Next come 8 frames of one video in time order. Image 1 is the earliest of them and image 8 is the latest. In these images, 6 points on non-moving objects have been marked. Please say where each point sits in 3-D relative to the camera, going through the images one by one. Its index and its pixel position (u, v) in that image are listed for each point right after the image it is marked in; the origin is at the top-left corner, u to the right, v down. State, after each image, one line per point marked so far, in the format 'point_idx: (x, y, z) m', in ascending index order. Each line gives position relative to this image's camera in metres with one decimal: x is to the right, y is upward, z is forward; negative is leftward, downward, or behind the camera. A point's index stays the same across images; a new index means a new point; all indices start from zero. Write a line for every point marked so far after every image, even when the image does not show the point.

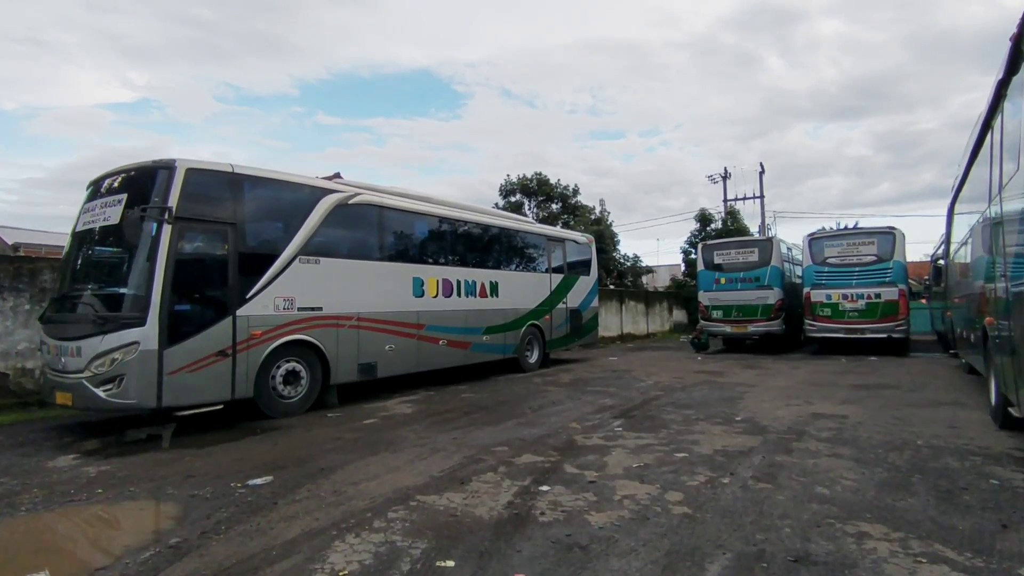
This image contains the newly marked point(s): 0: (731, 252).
0: (+7.4, +1.2, +19.7) m
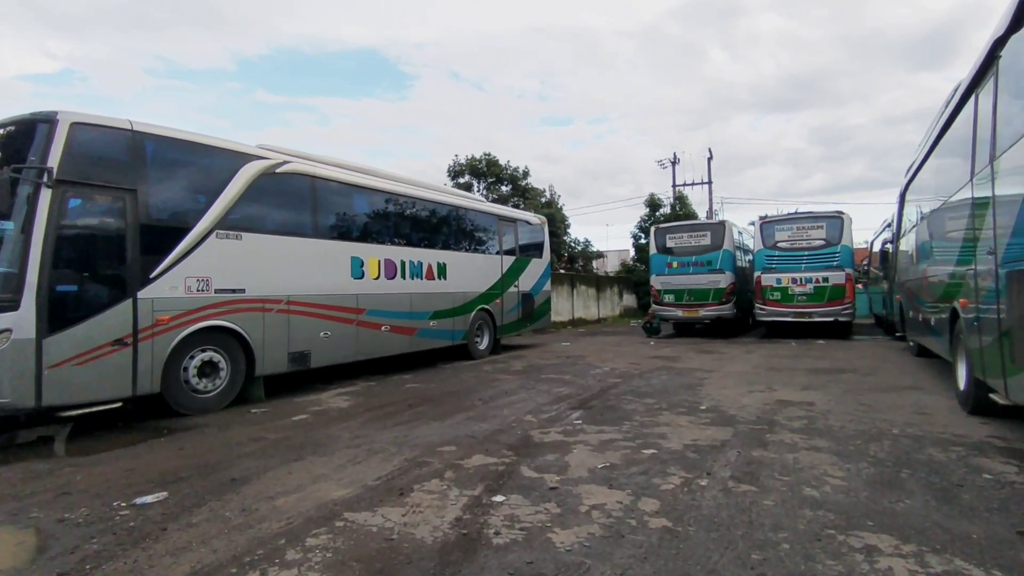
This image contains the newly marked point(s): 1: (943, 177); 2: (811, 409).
0: (+5.7, +1.8, +19.4) m
1: (+7.4, +1.8, +10.0) m
2: (+3.8, -1.6, +7.4) m
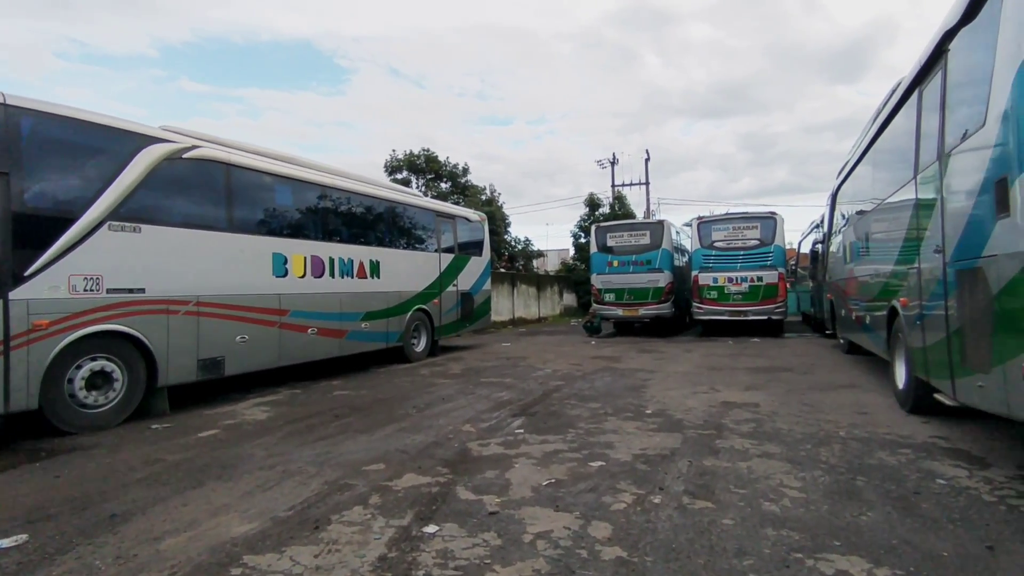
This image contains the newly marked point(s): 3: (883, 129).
0: (+3.7, +1.8, +19.3) m
1: (+6.3, +1.8, +10.1) m
2: (+3.1, -1.5, +7.3) m
3: (+5.9, +2.4, +9.1) m
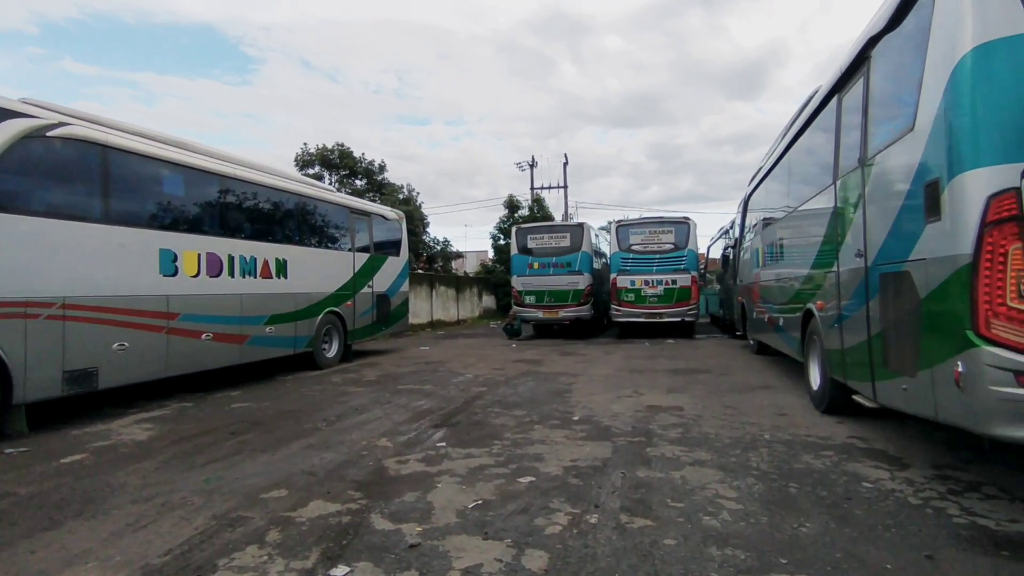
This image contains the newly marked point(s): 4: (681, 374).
0: (+1.1, +1.7, +19.3) m
1: (+5.0, +1.8, +10.5) m
2: (+2.1, -1.6, +7.2) m
3: (+4.6, +2.4, +9.4) m
4: (+3.1, -1.6, +10.5) m
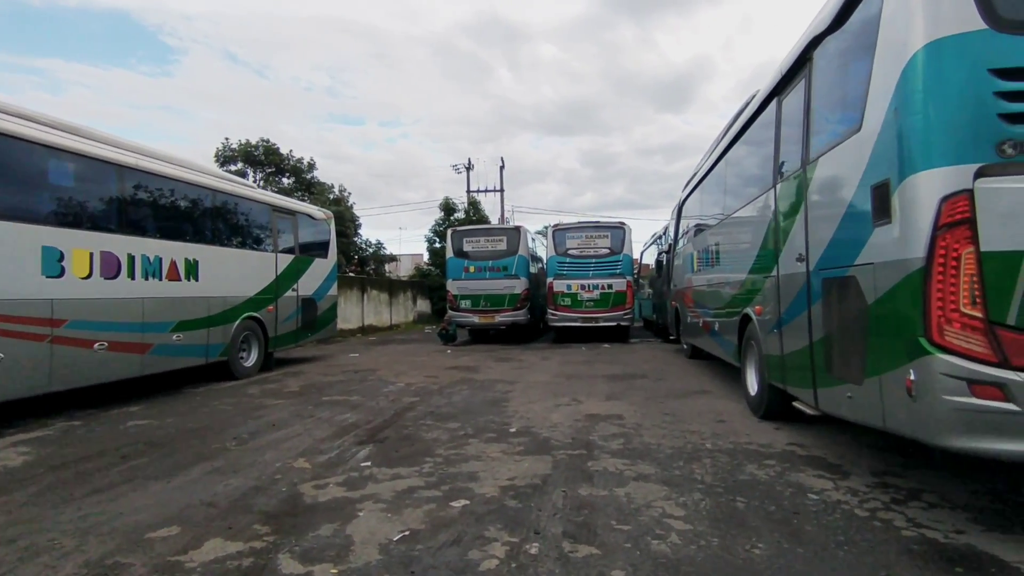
0: (-1.1, +1.6, +18.8) m
1: (+3.8, +1.7, +10.6) m
2: (+1.3, -1.6, +6.9) m
3: (+3.6, +2.3, +9.5) m
4: (+1.9, -1.7, +10.4) m
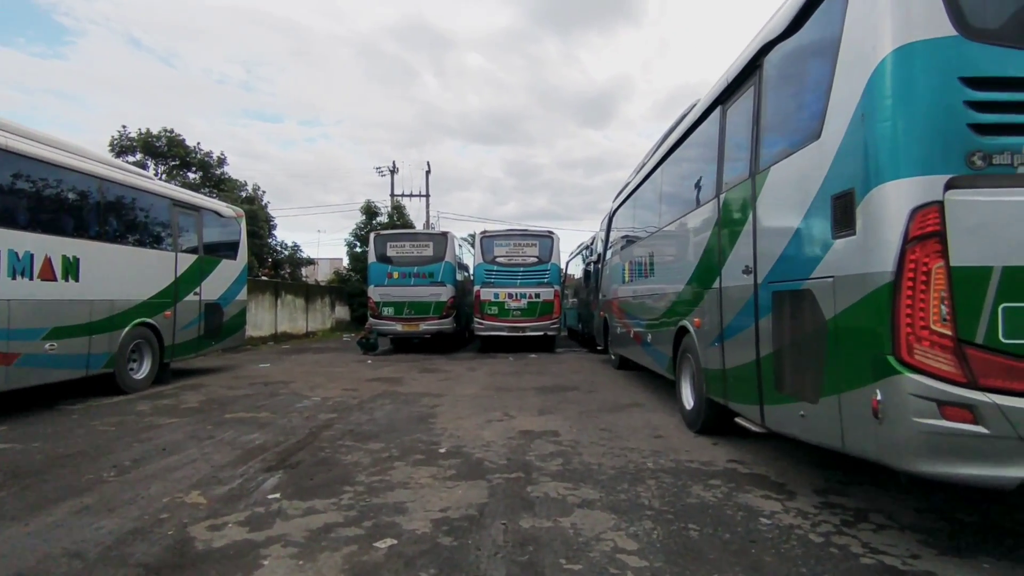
0: (-3.4, +1.4, +18.1) m
1: (+2.5, +1.5, +10.6) m
2: (+0.5, -1.7, +6.6) m
3: (+2.5, +2.1, +9.4) m
4: (+0.7, -1.8, +10.0) m
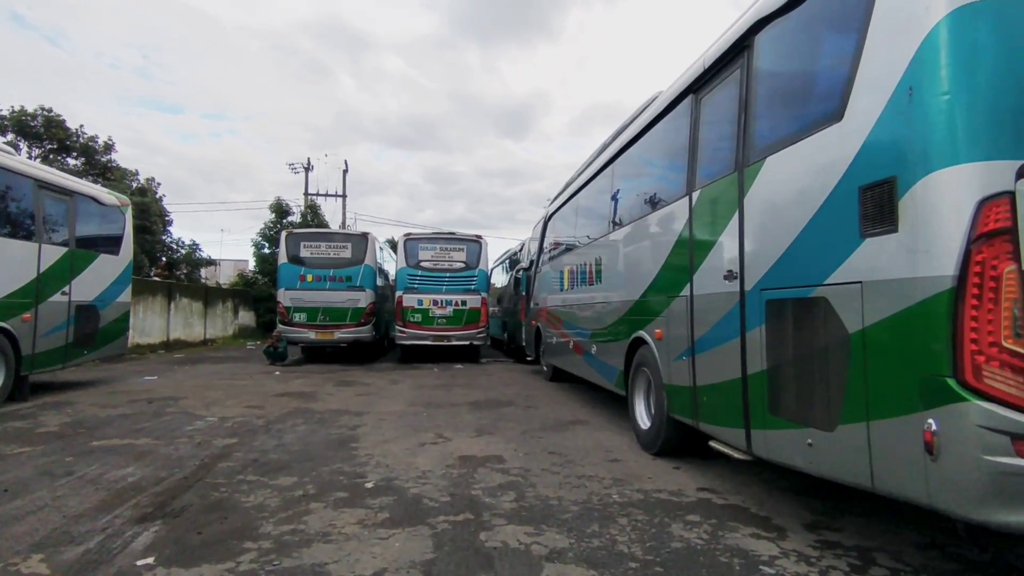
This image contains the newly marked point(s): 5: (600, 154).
0: (-5.5, +1.3, +16.6) m
1: (+1.4, +1.4, +10.0) m
2: (-0.1, -1.8, +5.7) m
3: (+1.5, +2.0, +8.9) m
4: (-0.4, -1.9, +9.2) m
5: (+1.5, +2.3, +9.9) m
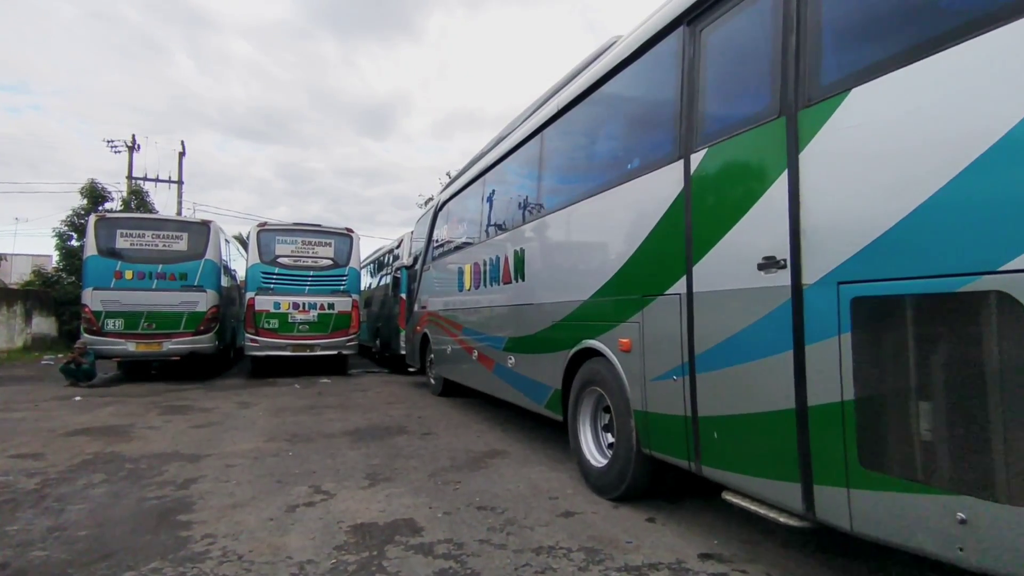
0: (-8.5, +1.3, +13.2) m
1: (-0.2, +1.4, +8.5) m
2: (-0.6, -1.8, +3.9) m
3: (+0.2, +2.0, +7.4) m
4: (-1.8, -1.9, +7.2) m
5: (0.0, +2.4, +8.4) m
